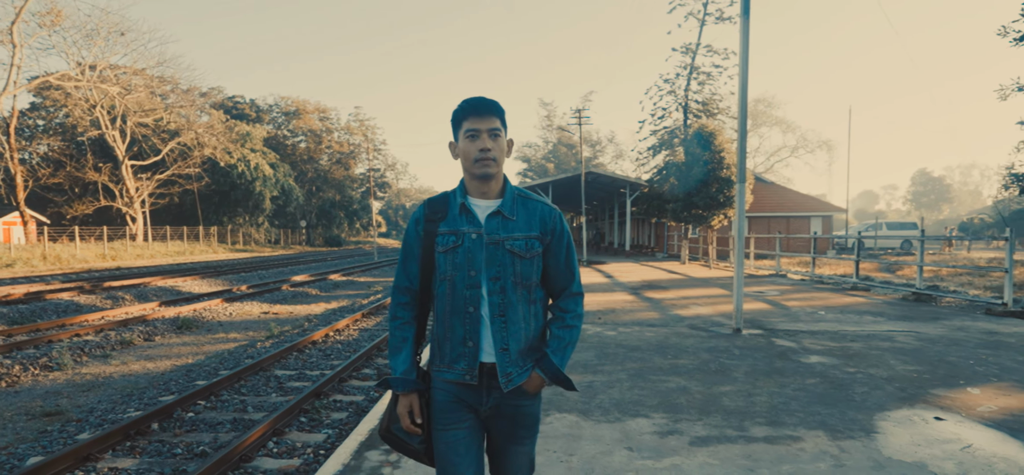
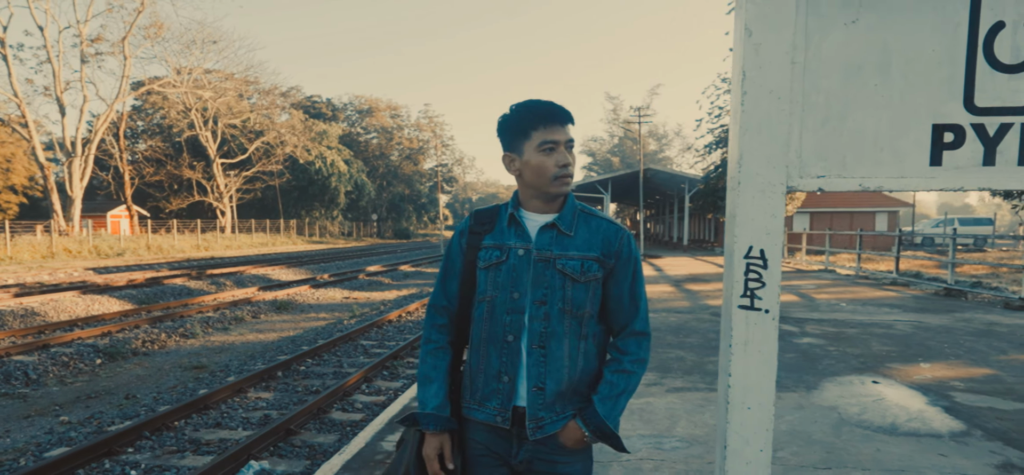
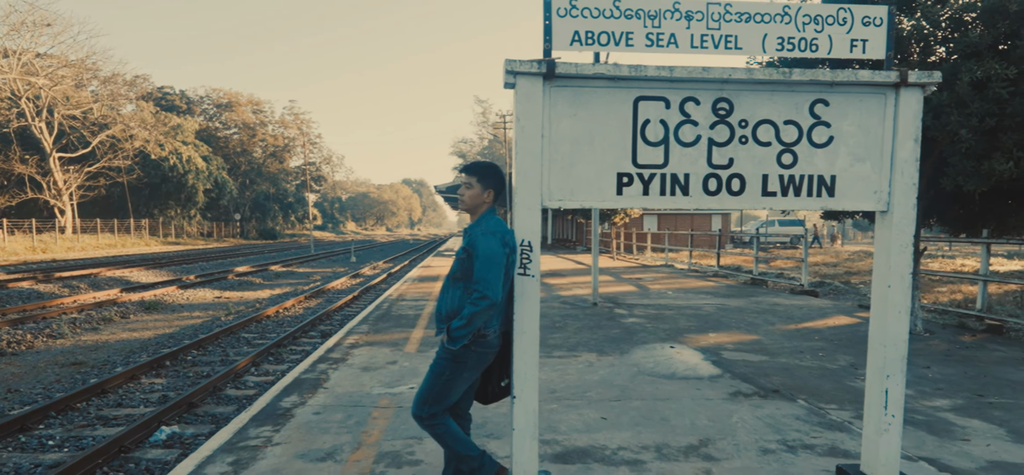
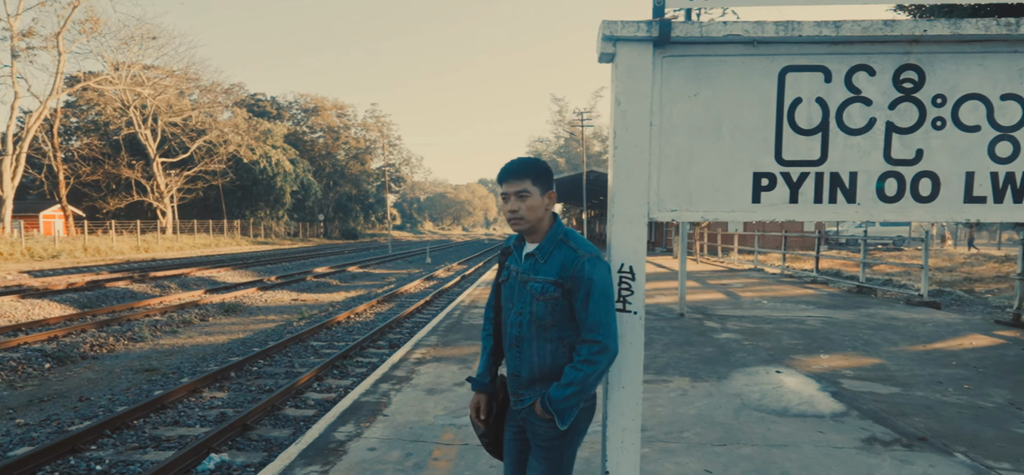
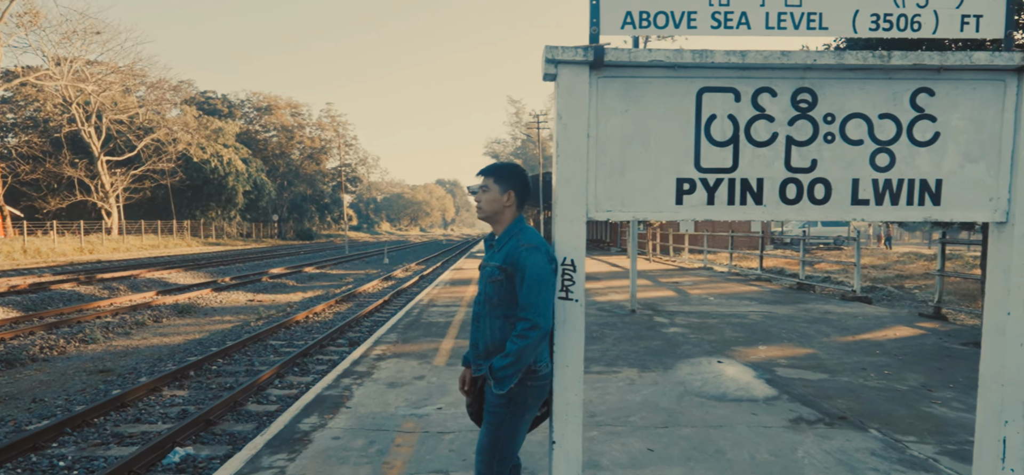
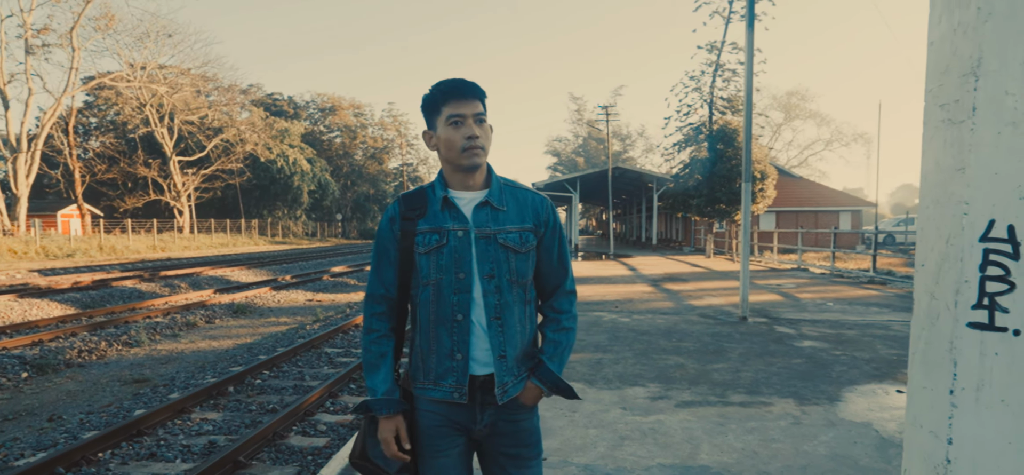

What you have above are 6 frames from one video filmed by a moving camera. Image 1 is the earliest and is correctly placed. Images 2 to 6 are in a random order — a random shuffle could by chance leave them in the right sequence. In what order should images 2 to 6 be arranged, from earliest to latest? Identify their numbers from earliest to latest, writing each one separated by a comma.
6, 2, 4, 5, 3
